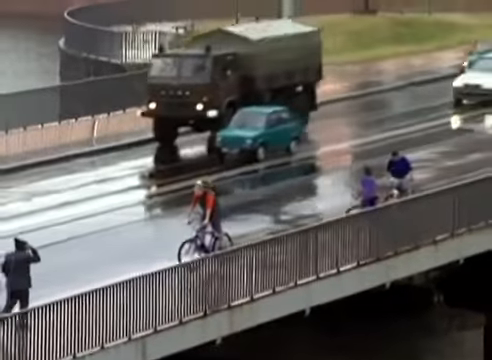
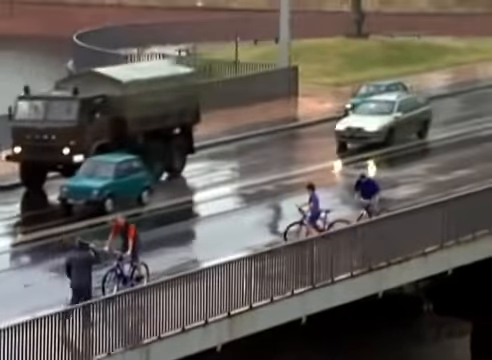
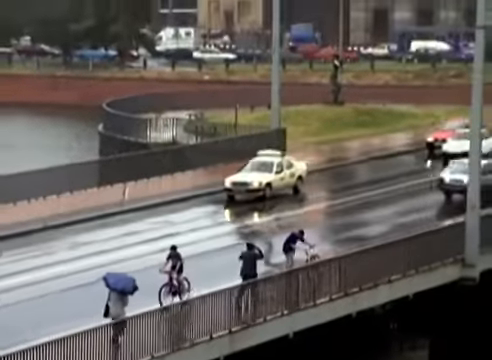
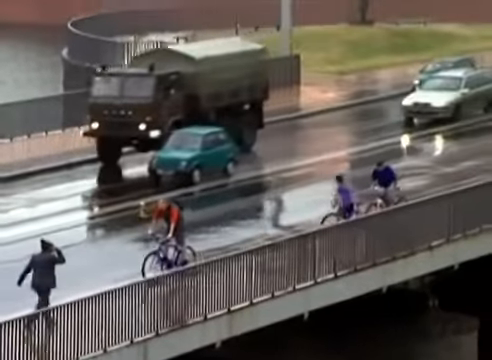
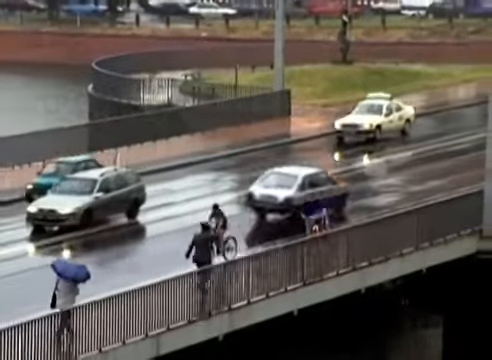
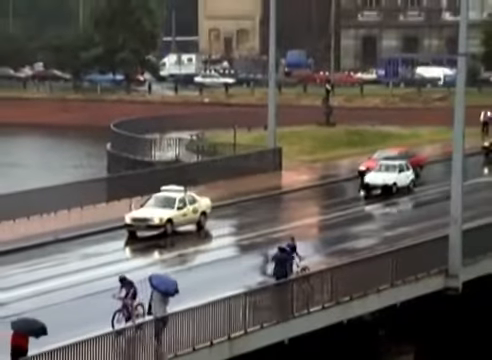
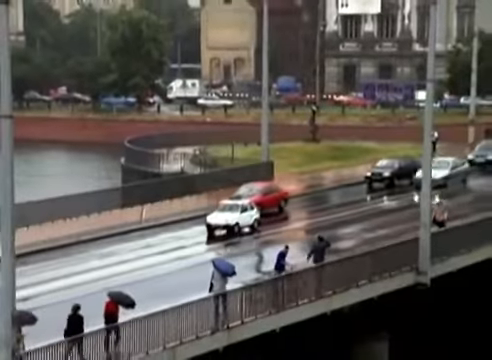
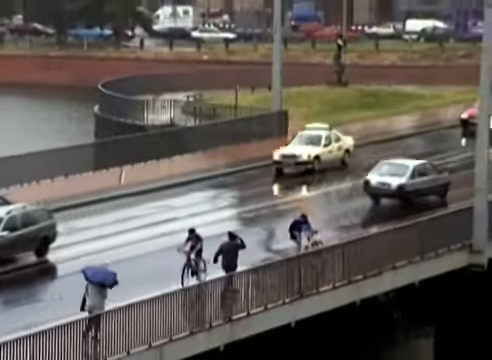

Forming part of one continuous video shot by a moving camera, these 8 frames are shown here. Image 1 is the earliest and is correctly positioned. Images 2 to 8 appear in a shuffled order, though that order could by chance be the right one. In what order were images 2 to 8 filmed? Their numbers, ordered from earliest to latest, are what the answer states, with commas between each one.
4, 2, 5, 8, 3, 6, 7
